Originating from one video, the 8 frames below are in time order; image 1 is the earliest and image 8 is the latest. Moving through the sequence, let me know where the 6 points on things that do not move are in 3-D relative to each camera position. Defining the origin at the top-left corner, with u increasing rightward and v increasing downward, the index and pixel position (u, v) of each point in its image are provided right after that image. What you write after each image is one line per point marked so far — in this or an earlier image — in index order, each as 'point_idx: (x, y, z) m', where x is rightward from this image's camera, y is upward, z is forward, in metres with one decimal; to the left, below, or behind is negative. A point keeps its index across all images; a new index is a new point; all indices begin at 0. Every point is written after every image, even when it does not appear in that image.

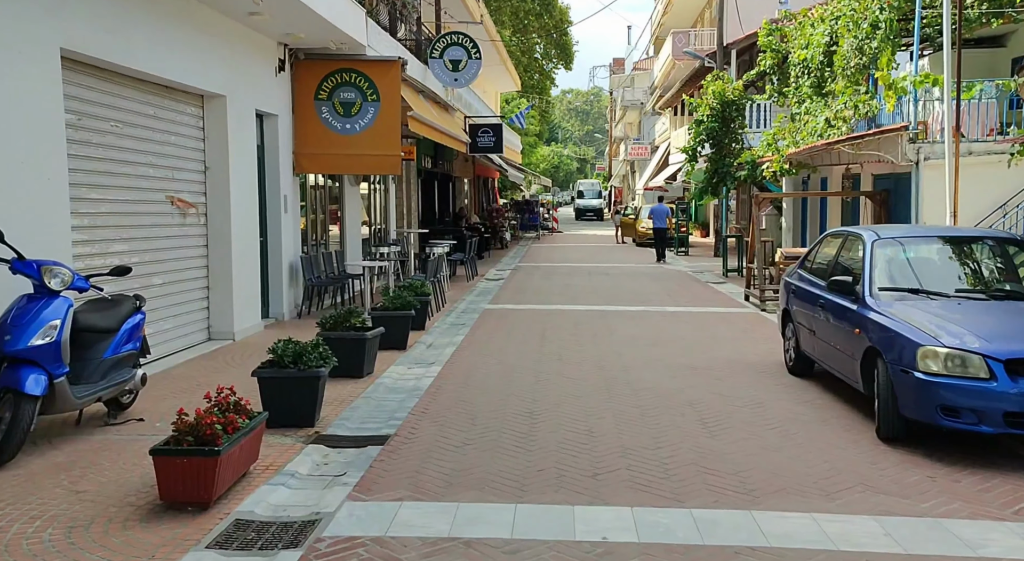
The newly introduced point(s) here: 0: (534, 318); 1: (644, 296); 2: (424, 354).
0: (+0.3, -0.6, +14.8) m
1: (+2.3, -0.3, +18.1) m
2: (-1.0, -0.8, +11.0) m
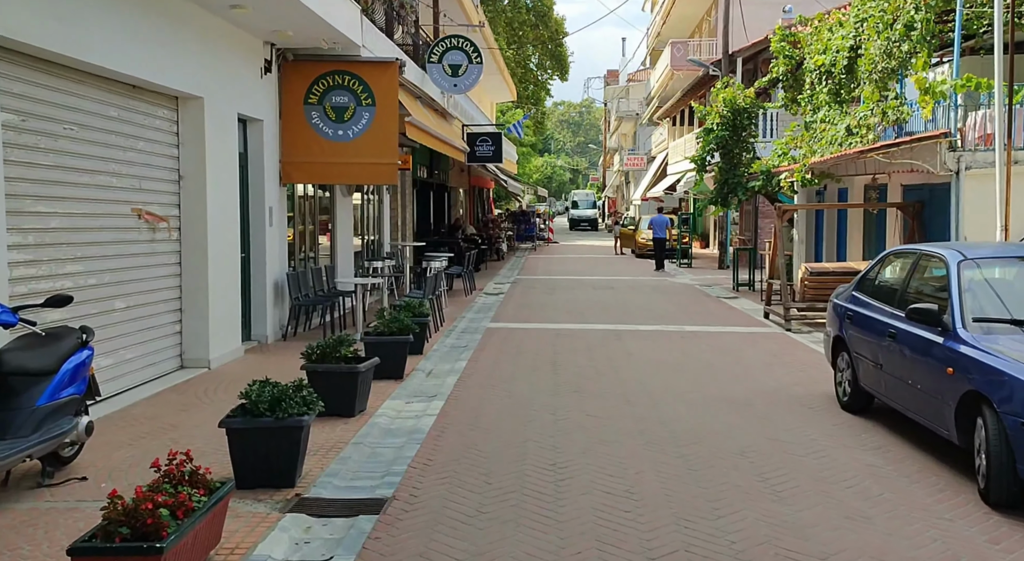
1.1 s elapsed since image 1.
0: (+0.4, -0.8, +13.6) m
1: (+2.4, -0.5, +16.8) m
2: (-0.9, -1.0, +9.7) m
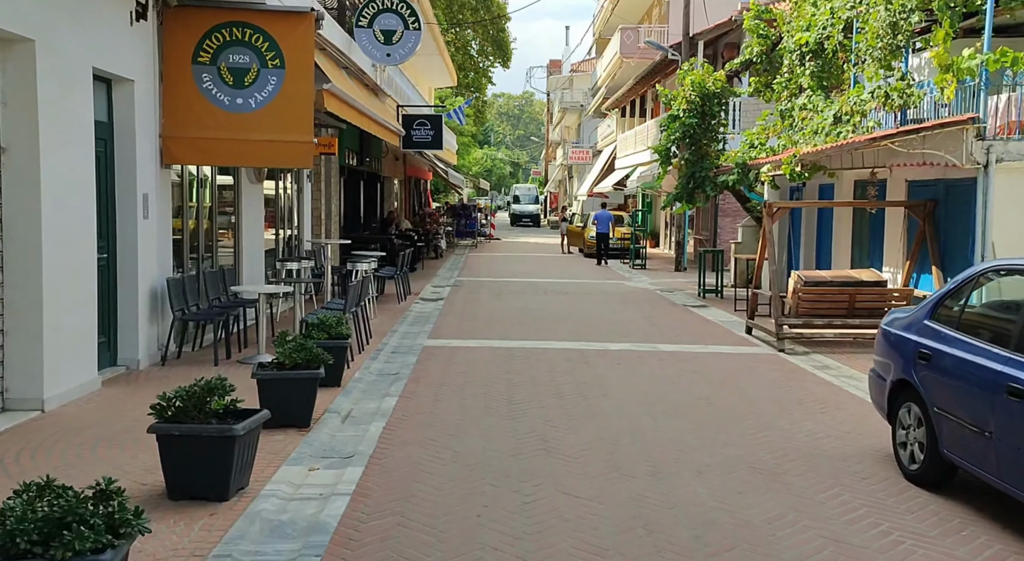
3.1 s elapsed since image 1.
0: (-0.2, -0.9, +11.2) m
1: (+1.6, -0.7, +14.5) m
2: (-1.2, -1.1, +7.2) m
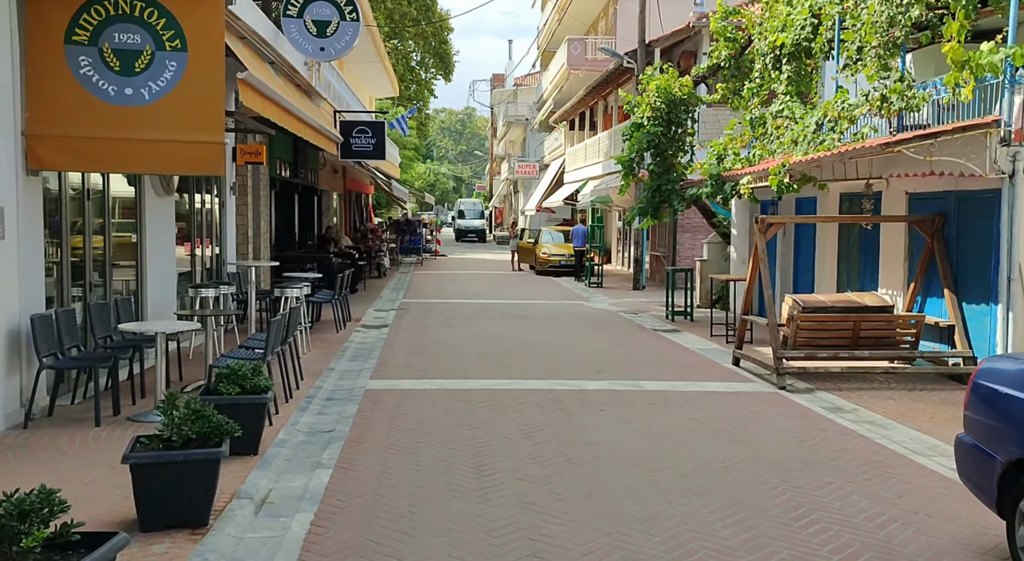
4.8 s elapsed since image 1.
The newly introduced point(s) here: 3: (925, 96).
0: (-0.6, -1.2, +9.2) m
1: (+1.0, -1.0, +12.7) m
2: (-1.4, -1.3, +5.2) m
3: (+5.4, +2.4, +13.1) m
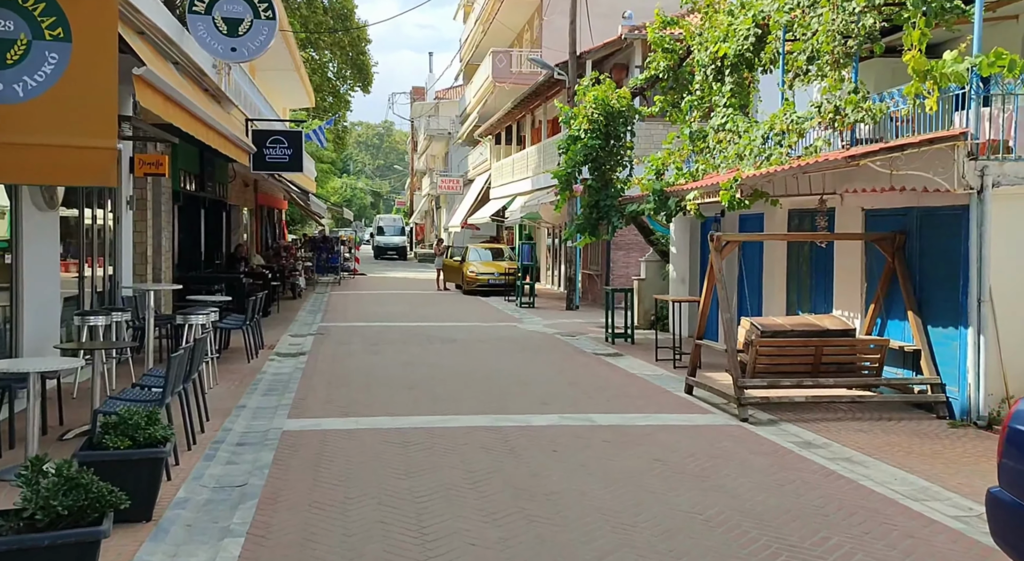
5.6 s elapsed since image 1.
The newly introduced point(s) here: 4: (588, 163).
0: (-1.0, -1.4, +8.0) m
1: (+0.3, -1.2, +11.6) m
2: (-1.5, -1.5, +4.0) m
3: (+4.6, +2.1, +12.4) m
4: (+1.3, +2.0, +17.5) m
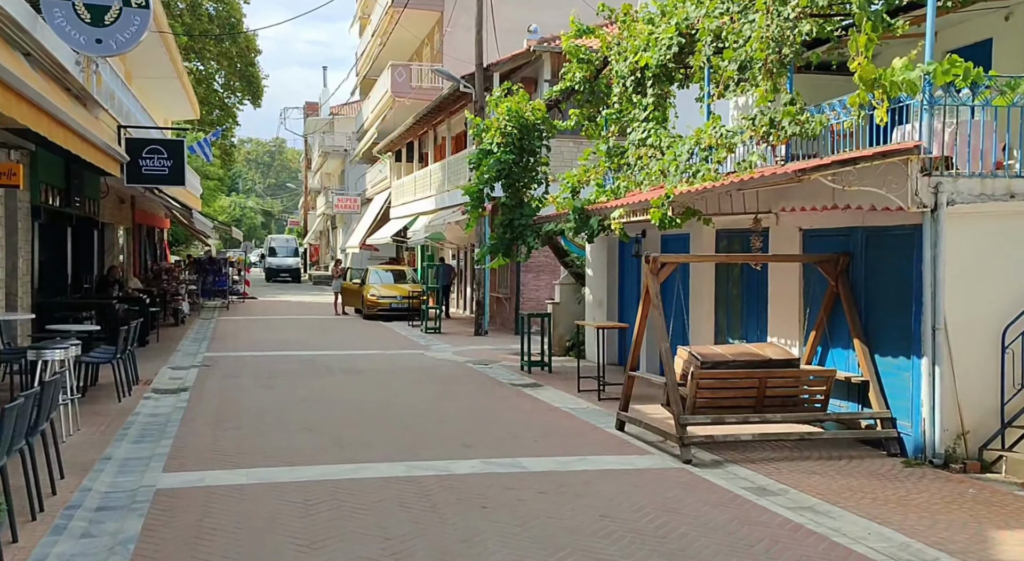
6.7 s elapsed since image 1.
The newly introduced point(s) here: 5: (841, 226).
0: (-1.5, -1.6, +6.6) m
1: (-0.6, -1.5, +10.3) m
2: (-1.6, -1.6, +2.5) m
3: (+3.6, +1.8, +11.6) m
4: (-0.2, +1.7, +16.3) m
5: (+3.6, +0.6, +11.2) m
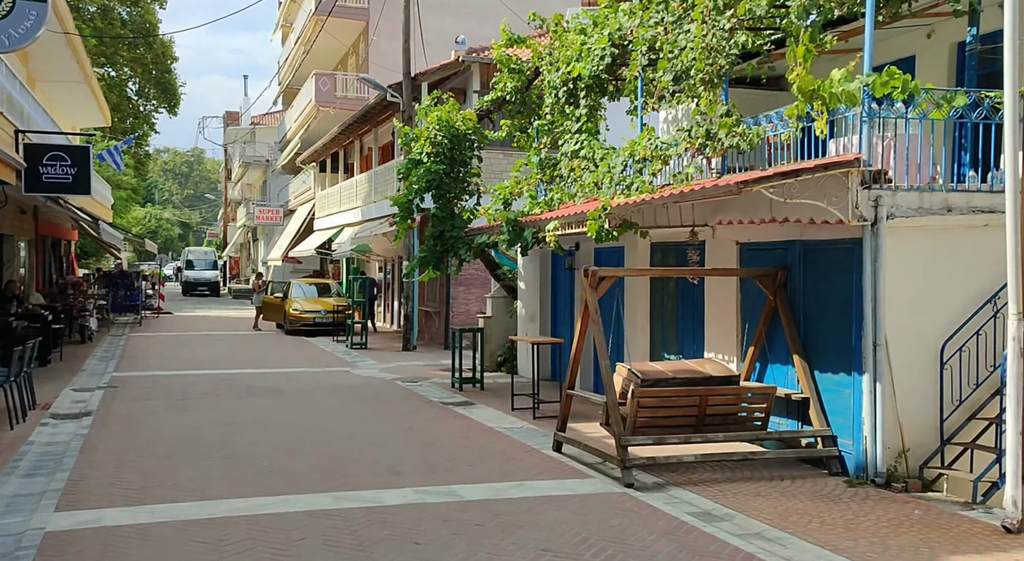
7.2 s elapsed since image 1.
0: (-1.9, -1.7, +6.0) m
1: (-1.3, -1.6, +9.7) m
2: (-1.7, -1.6, +1.9) m
3: (+2.8, +1.7, +11.4) m
4: (-1.3, +1.4, +15.8) m
5: (+2.9, +0.4, +11.0) m
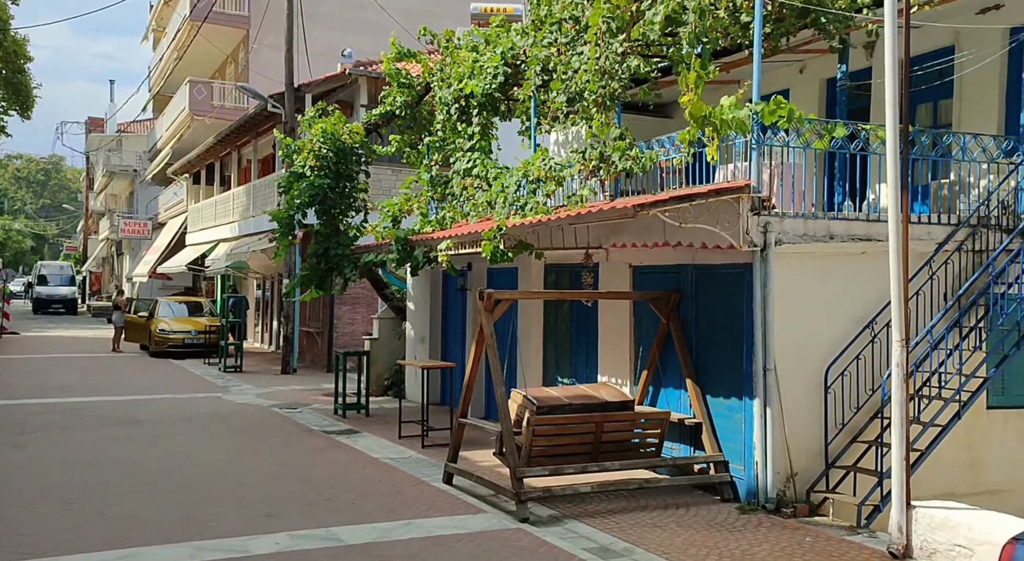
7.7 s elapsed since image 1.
0: (-2.4, -1.8, +5.3) m
1: (-2.3, -1.8, +9.1) m
2: (-1.7, -1.7, +1.3) m
3: (+1.6, +1.4, +11.3) m
4: (-3.0, +1.1, +15.2) m
5: (+1.7, +0.2, +10.9) m
